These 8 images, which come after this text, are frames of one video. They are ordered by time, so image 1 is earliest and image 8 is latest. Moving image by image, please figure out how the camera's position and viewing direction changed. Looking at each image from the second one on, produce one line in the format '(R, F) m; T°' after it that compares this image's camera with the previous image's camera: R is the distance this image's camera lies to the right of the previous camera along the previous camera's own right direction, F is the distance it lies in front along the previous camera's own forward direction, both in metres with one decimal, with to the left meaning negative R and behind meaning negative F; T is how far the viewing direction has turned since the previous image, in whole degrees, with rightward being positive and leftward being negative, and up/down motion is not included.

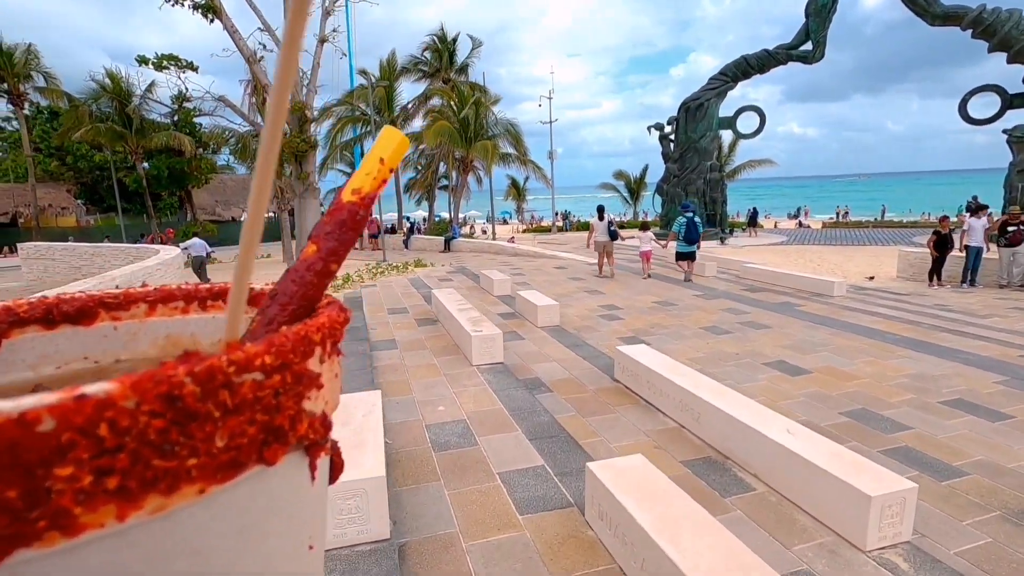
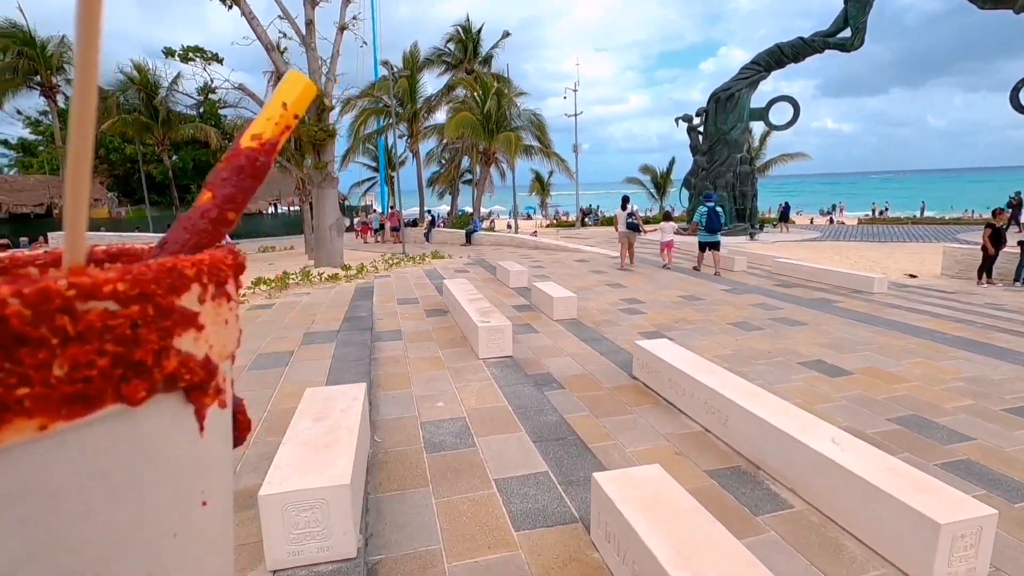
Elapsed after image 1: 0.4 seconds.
(+0.1, +0.4) m; -3°
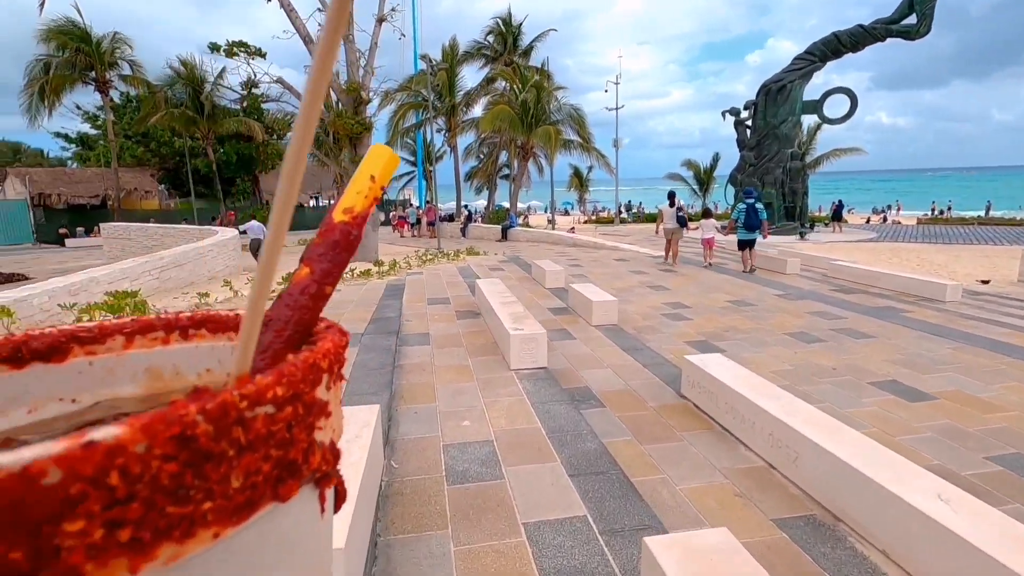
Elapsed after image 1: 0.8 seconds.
(0.0, +0.4) m; -4°
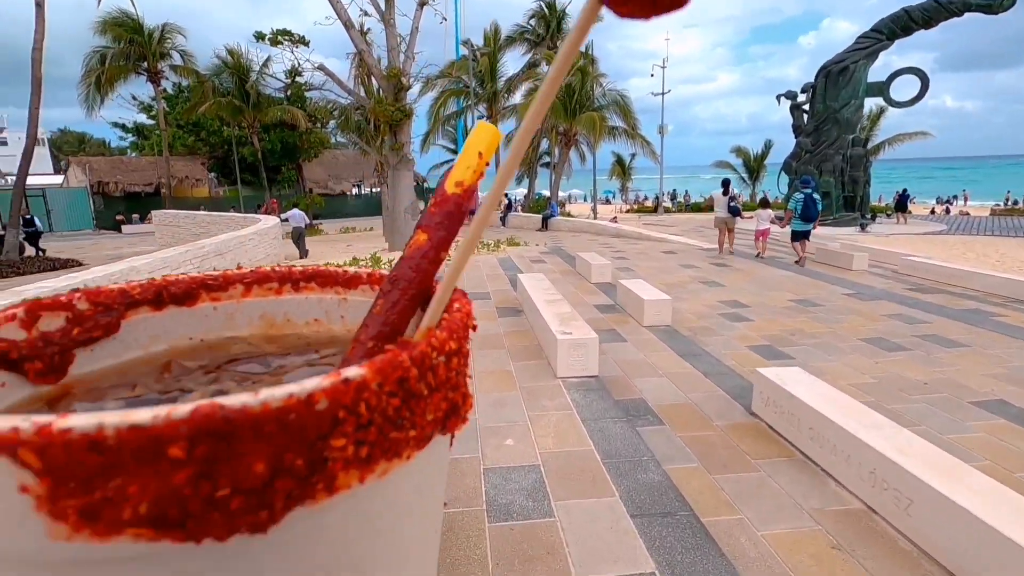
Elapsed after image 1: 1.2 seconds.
(-0.1, +0.4) m; -4°
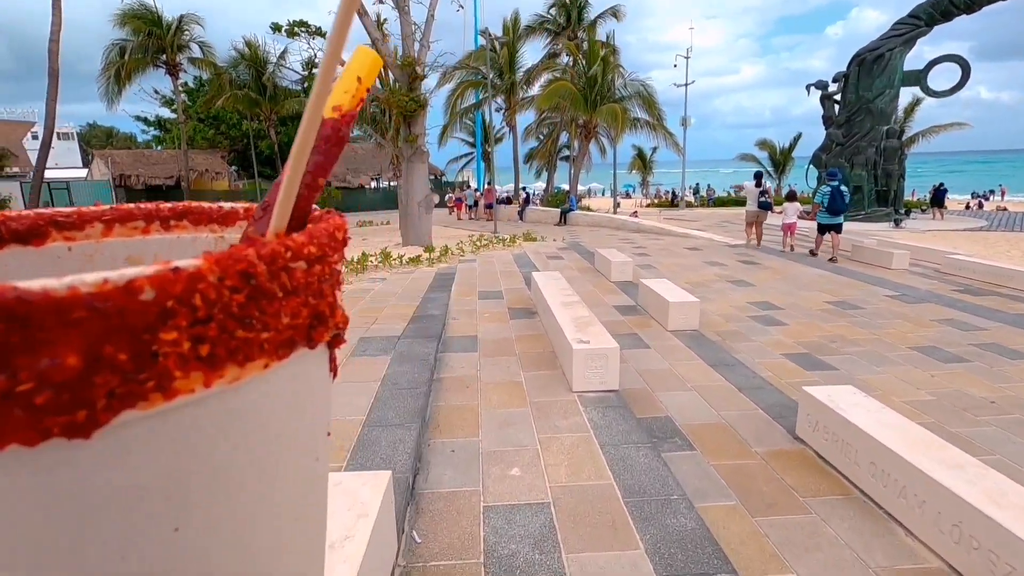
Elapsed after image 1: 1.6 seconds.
(+0.1, +0.4) m; -2°
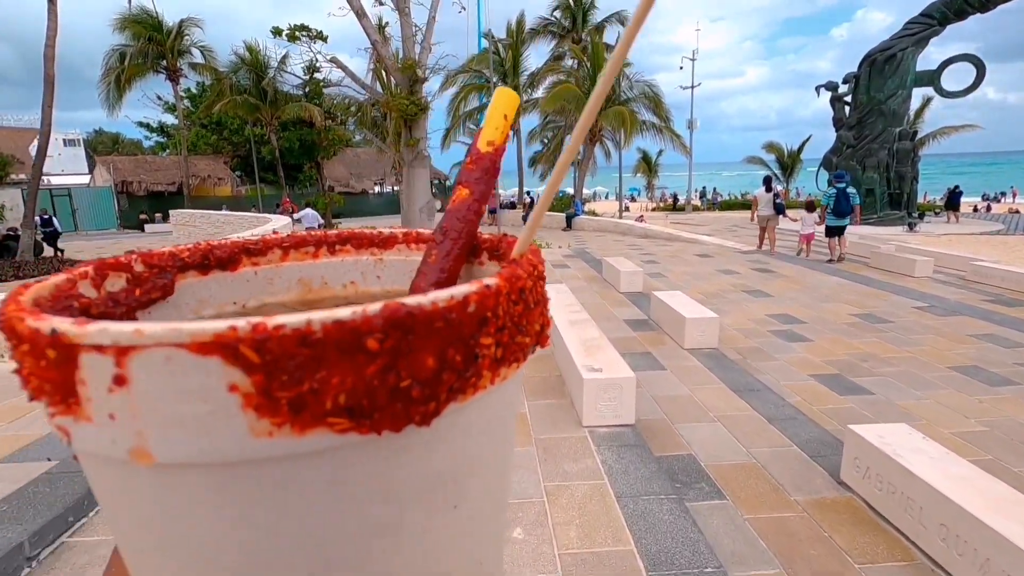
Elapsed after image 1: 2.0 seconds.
(0.0, +0.4) m; -1°
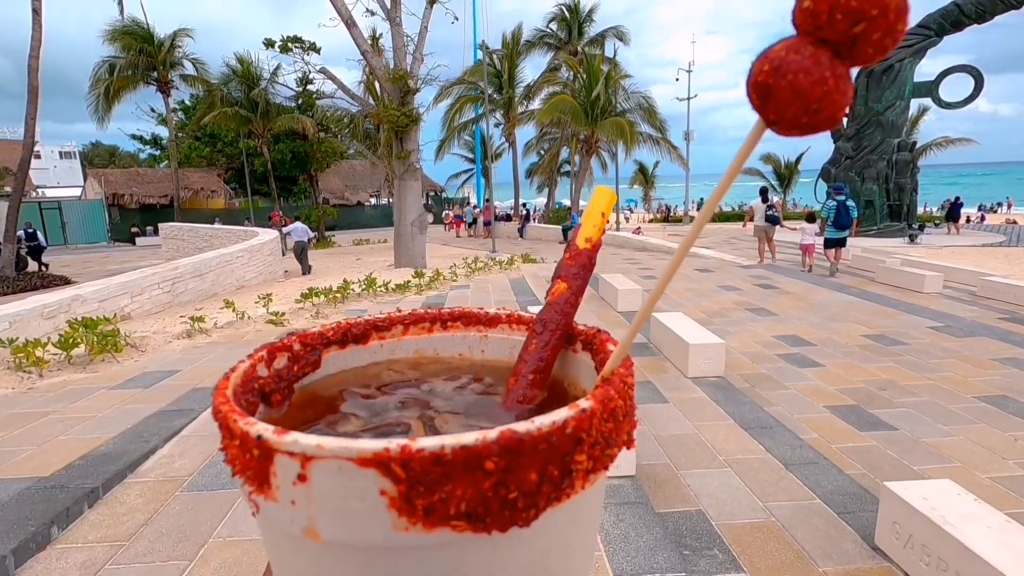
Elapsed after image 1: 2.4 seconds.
(+0.1, +0.4) m; 0°
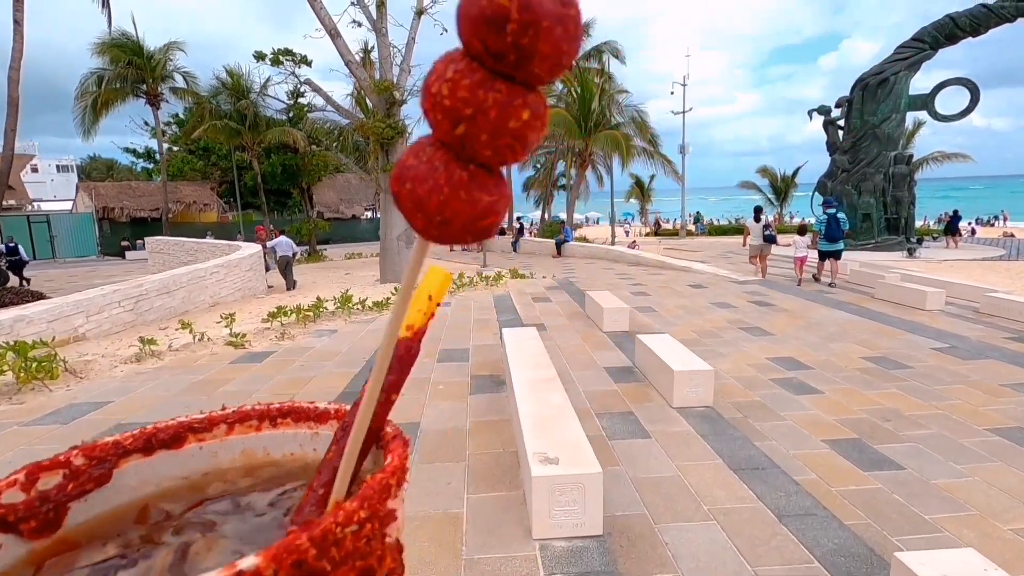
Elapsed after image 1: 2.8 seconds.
(+0.2, +0.4) m; 0°
